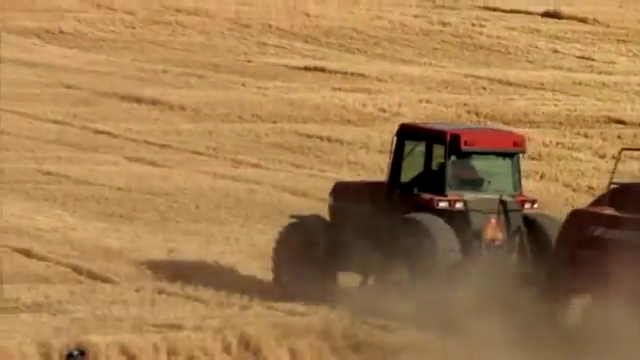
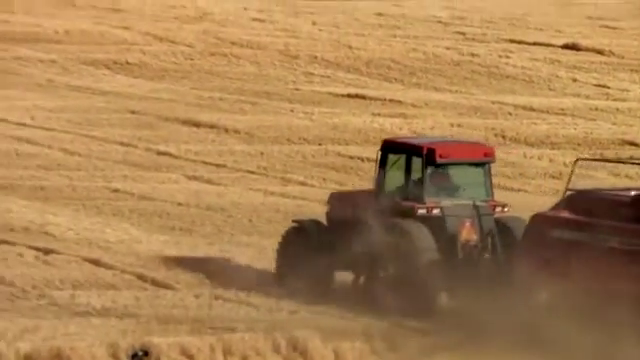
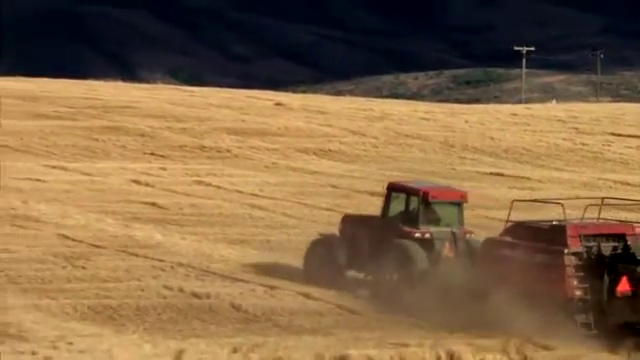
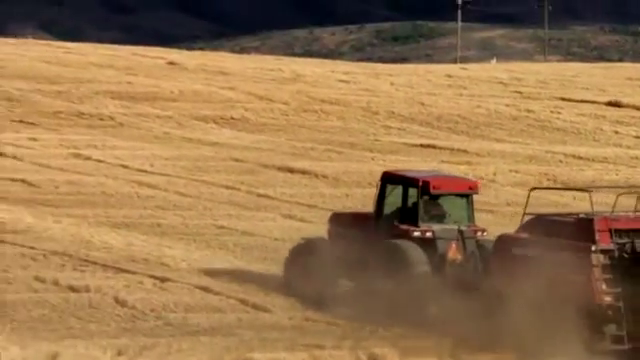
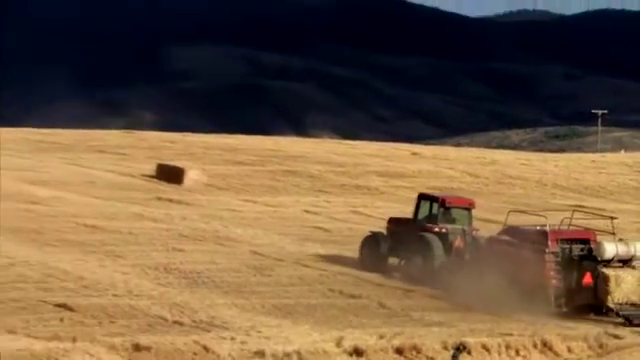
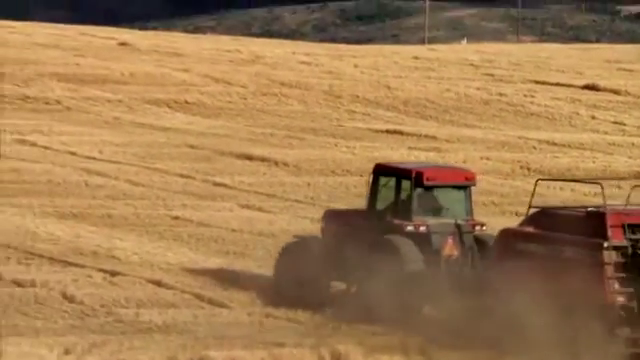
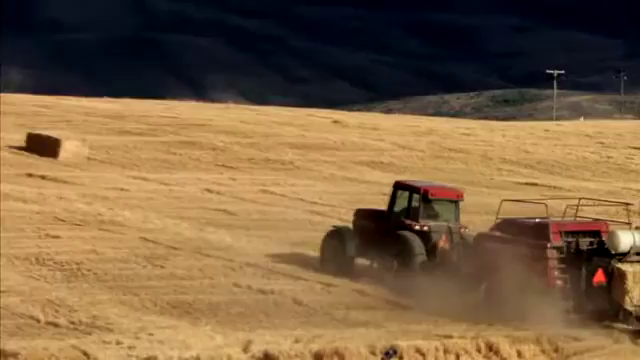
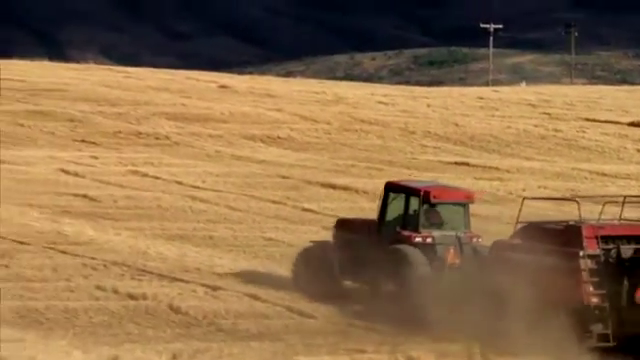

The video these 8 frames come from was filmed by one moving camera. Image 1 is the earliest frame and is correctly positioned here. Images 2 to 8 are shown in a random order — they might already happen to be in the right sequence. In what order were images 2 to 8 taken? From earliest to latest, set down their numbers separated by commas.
2, 6, 4, 8, 3, 7, 5
